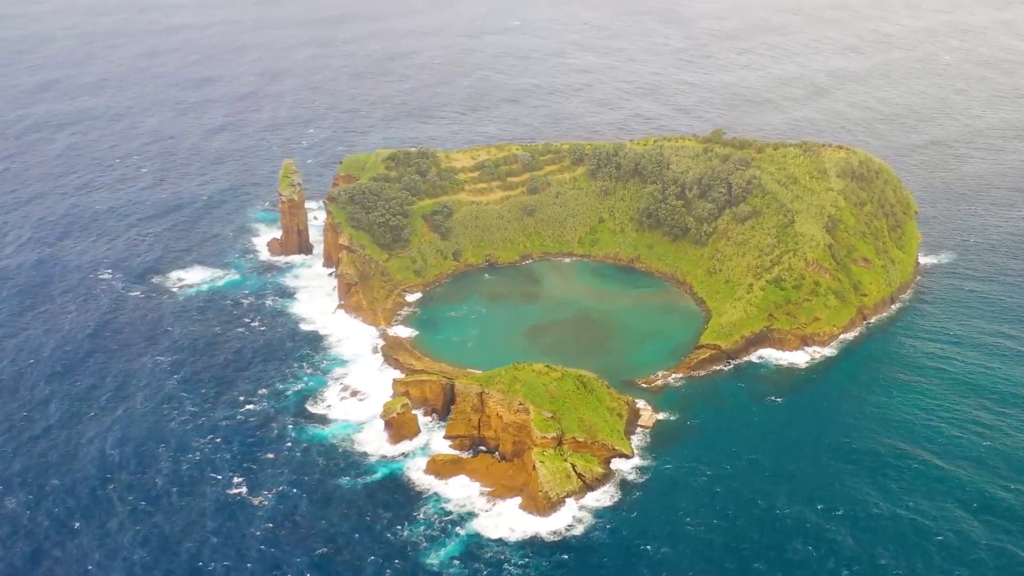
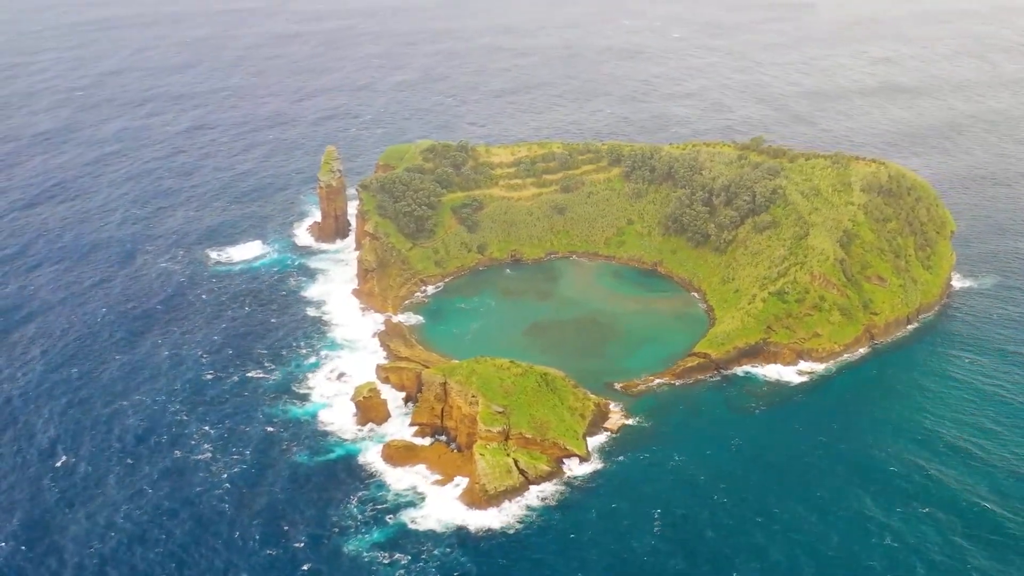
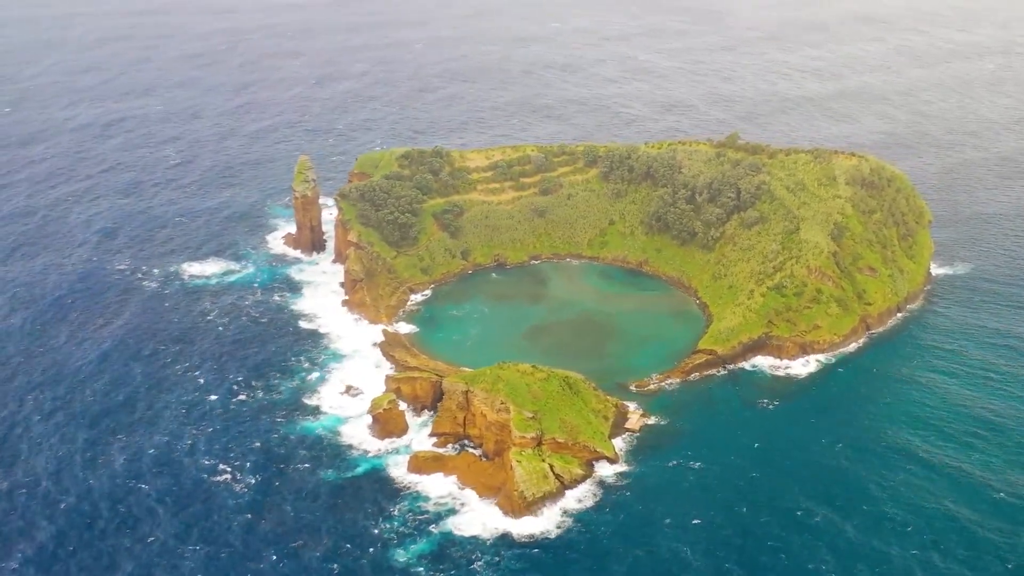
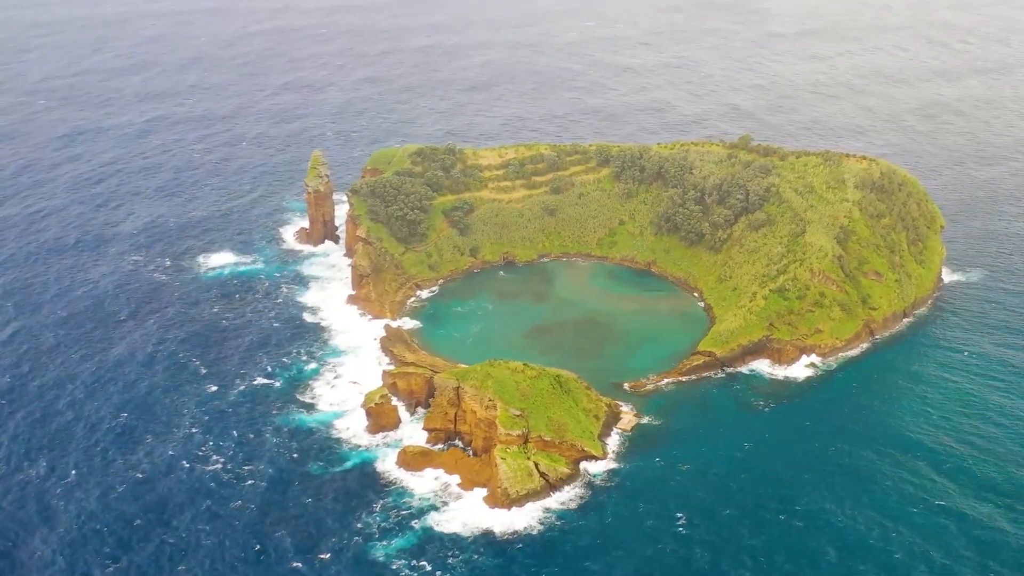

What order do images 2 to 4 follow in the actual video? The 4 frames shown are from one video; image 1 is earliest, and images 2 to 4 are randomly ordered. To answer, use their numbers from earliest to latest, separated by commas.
3, 4, 2
